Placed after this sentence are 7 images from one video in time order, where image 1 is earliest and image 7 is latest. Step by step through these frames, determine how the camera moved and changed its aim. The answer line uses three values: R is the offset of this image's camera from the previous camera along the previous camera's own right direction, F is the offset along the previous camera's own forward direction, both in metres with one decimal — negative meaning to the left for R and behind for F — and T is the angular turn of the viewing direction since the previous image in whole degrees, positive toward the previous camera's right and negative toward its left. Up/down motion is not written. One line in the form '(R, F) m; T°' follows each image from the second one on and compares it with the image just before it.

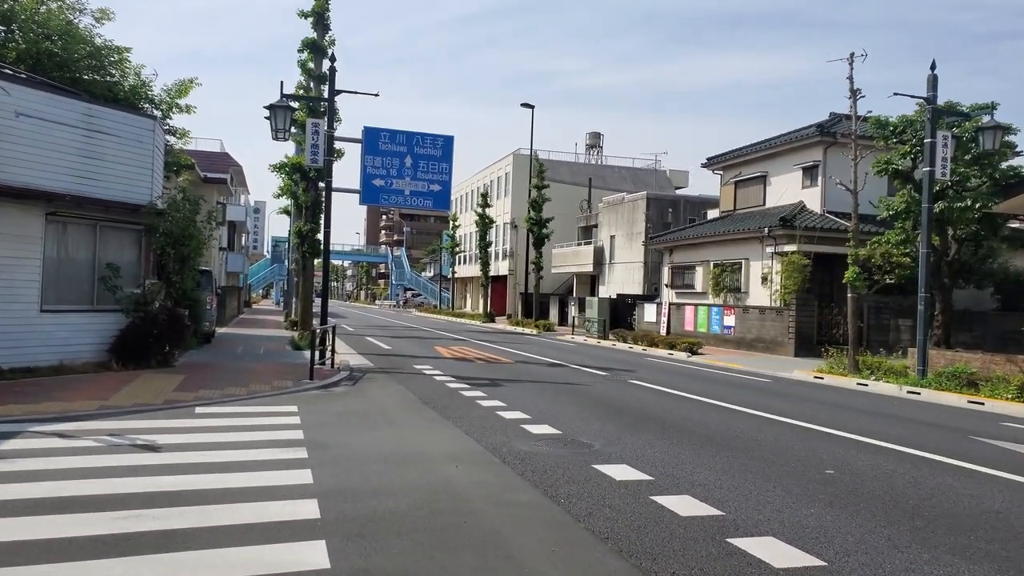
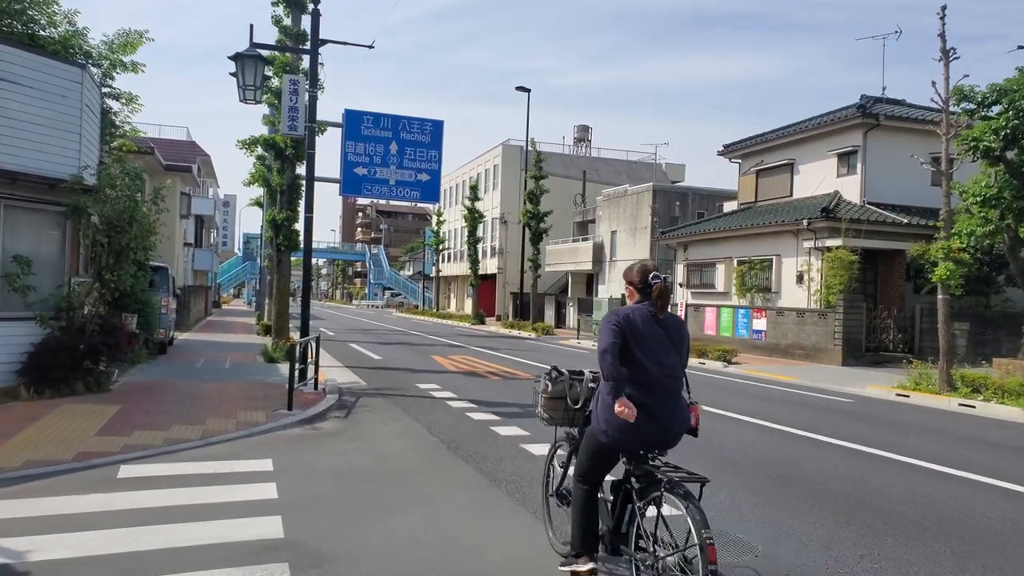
(-0.9, +3.1) m; +2°
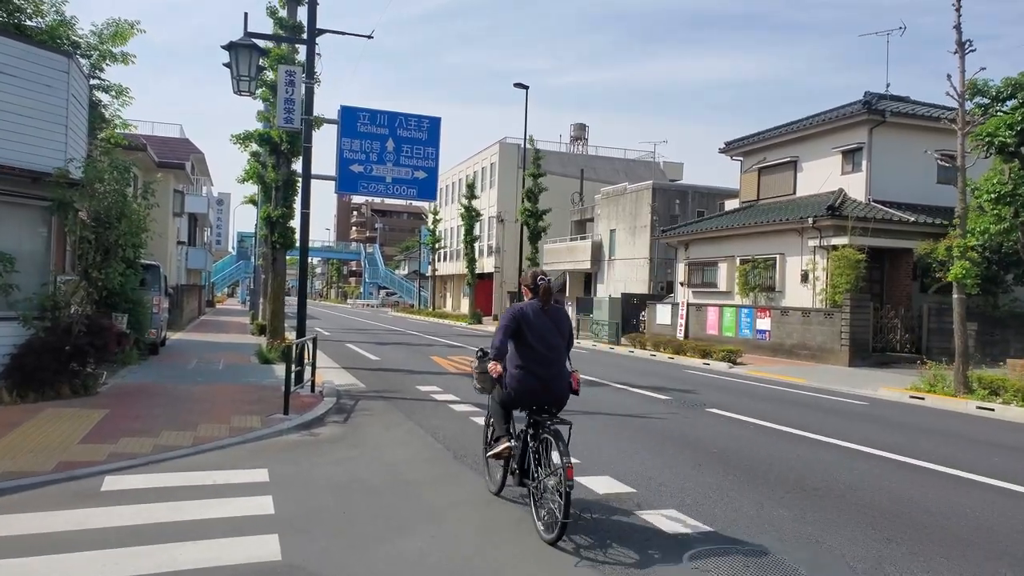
(-0.2, +0.4) m; 0°
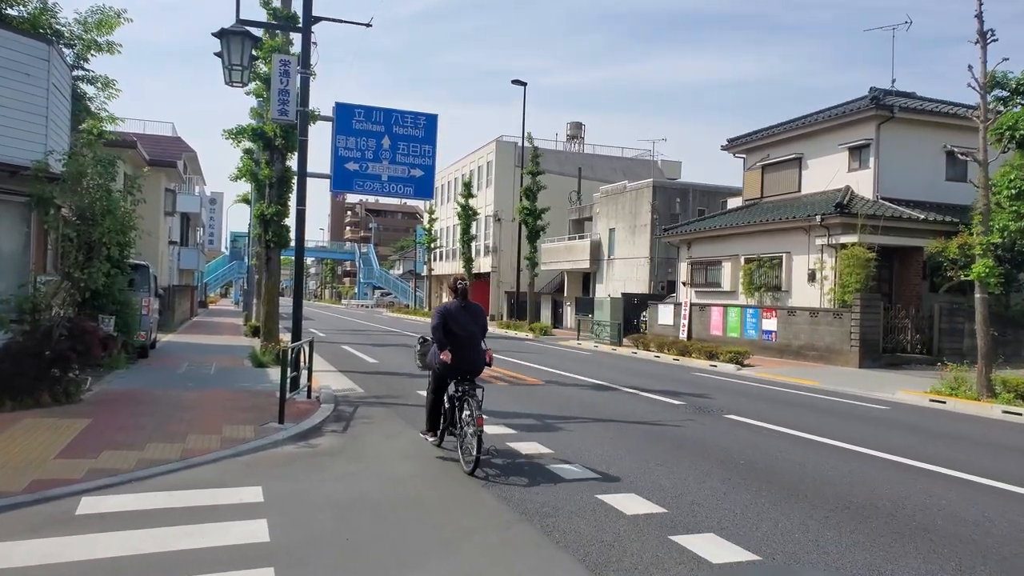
(-0.2, +0.6) m; 0°
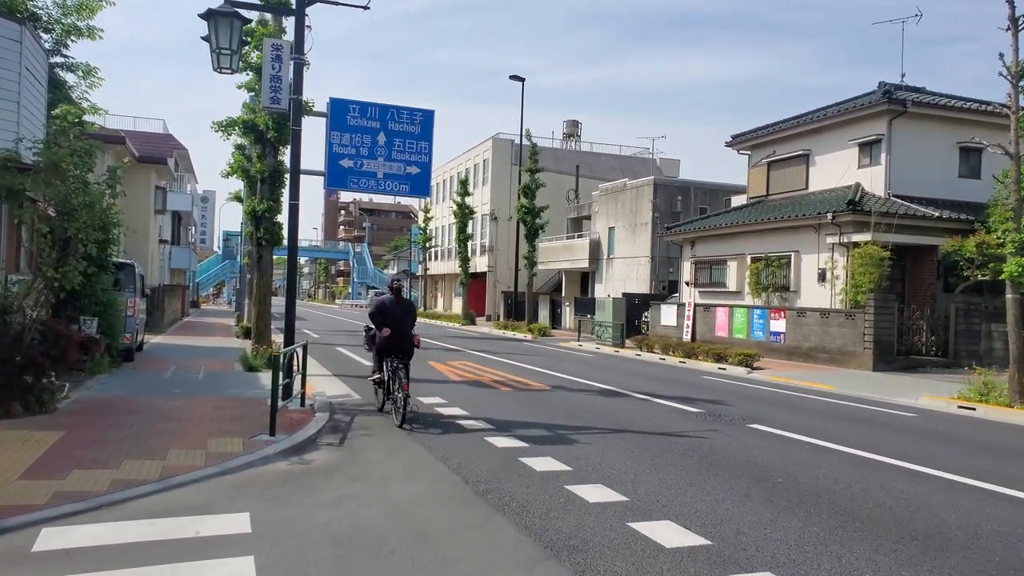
(-0.2, +0.7) m; 0°
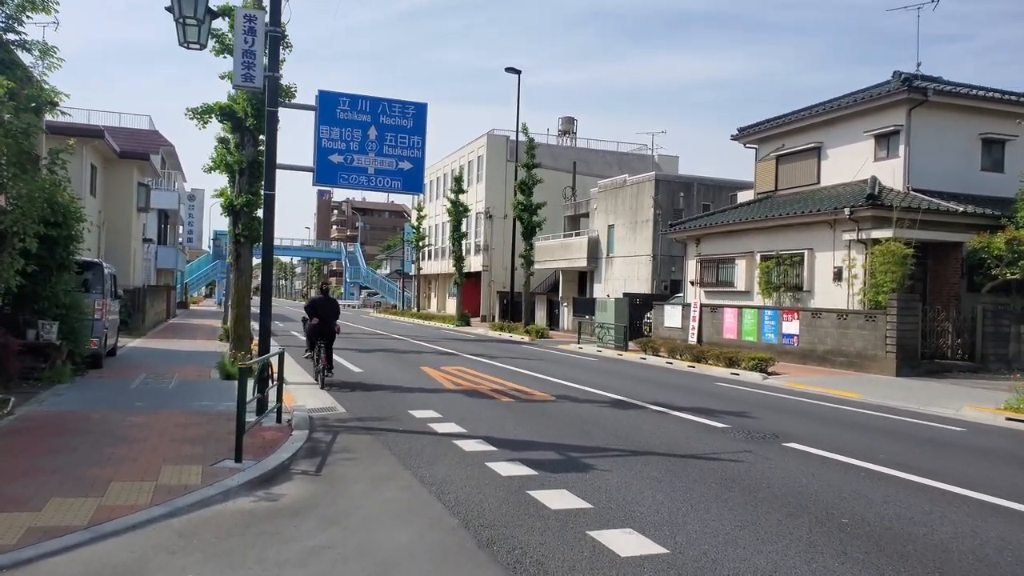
(-0.1, +1.2) m; 0°
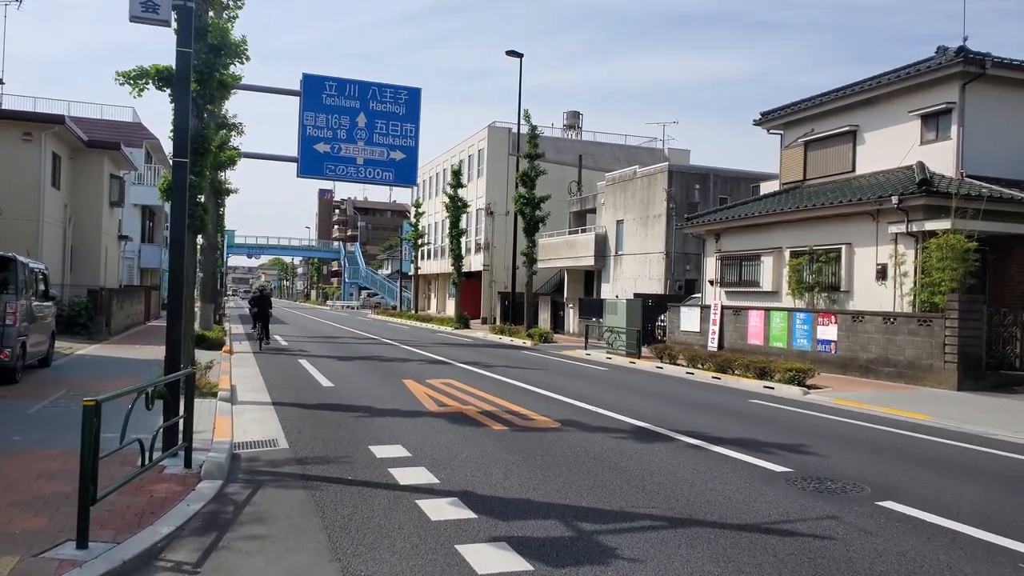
(+0.1, +2.5) m; 0°
